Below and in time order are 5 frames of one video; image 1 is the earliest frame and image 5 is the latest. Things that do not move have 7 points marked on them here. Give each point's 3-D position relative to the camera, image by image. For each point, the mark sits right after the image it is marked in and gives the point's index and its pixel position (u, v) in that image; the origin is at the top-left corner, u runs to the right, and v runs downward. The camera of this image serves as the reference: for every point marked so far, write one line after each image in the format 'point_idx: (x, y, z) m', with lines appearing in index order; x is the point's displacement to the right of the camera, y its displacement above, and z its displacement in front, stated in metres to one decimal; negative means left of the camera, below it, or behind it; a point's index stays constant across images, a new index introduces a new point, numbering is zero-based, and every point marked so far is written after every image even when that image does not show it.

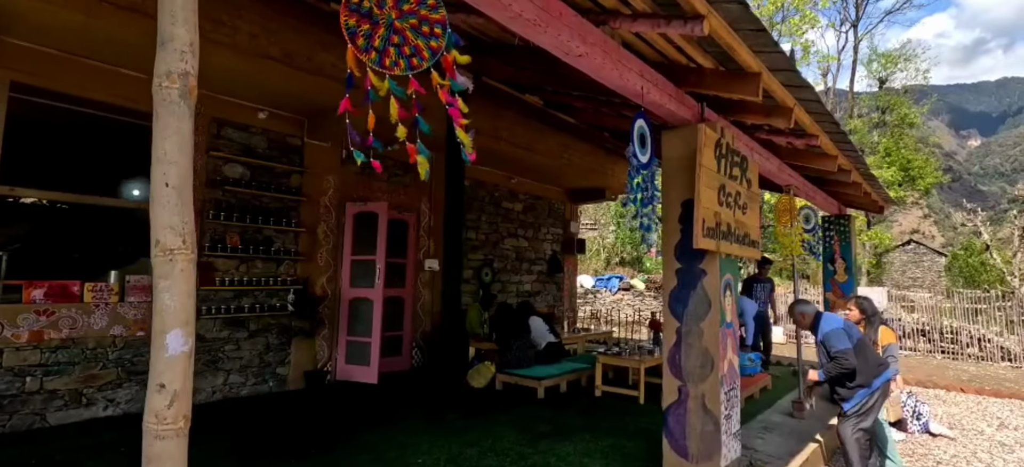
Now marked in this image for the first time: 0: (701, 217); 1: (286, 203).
0: (+1.0, +0.1, +2.9) m
1: (-2.4, +0.3, +5.6) m
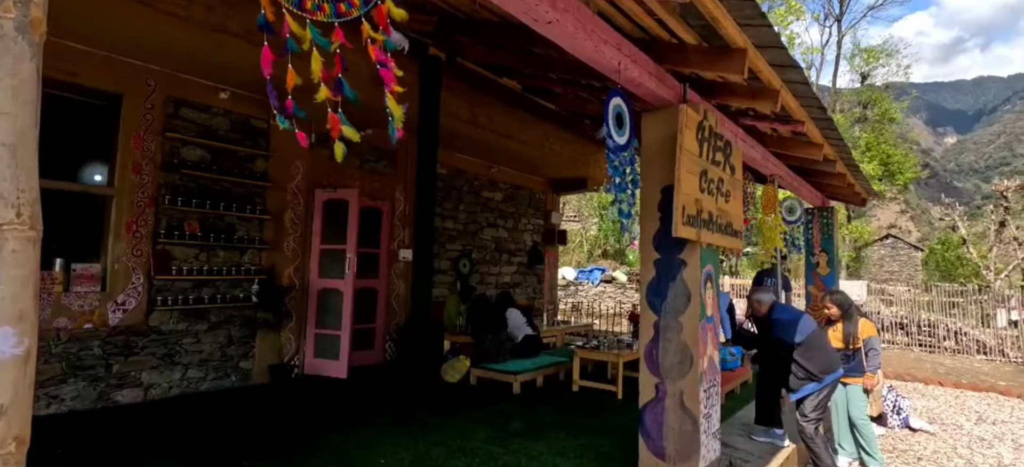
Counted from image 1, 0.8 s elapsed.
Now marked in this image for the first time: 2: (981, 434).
0: (+0.8, +0.1, +2.7) m
1: (-2.6, +0.5, +5.3) m
2: (+4.7, -2.0, +5.4) m
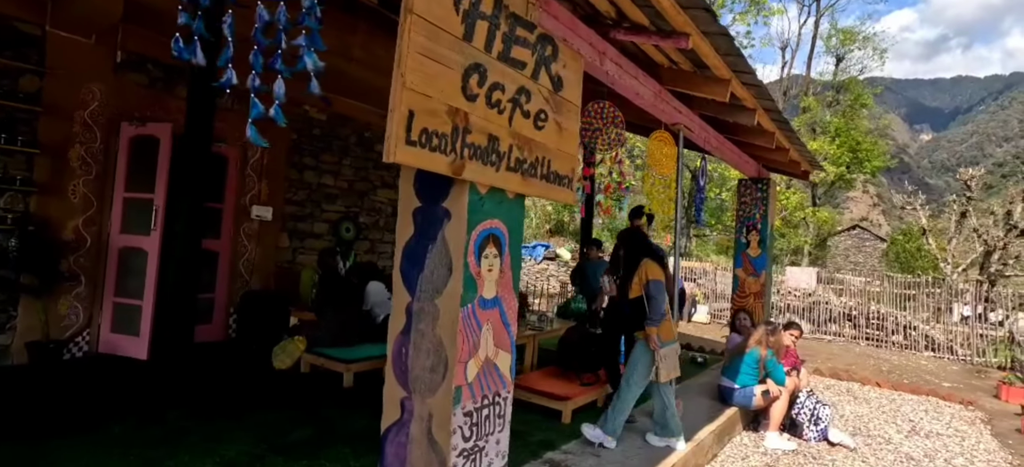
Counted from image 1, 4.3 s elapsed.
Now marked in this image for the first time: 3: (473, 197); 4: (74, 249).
0: (-0.3, +0.4, +1.6) m
1: (-3.8, +0.9, +4.1) m
2: (+3.4, -1.8, +4.5) m
3: (-0.1, +0.1, +1.9) m
4: (-3.6, -0.1, +4.4) m
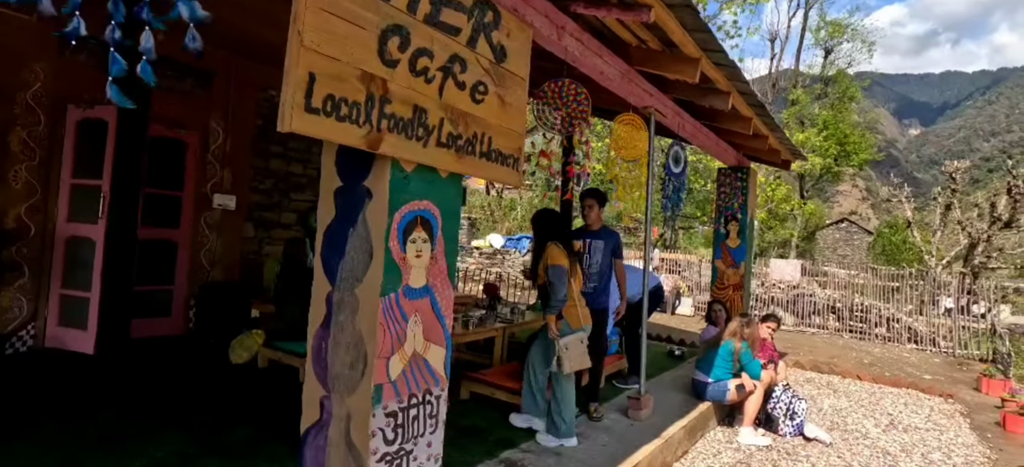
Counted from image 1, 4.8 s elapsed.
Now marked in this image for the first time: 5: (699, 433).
0: (-0.5, +0.4, +1.4) m
1: (-4.1, +1.0, +3.8) m
2: (+3.1, -1.7, +4.4) m
3: (-0.4, +0.2, +1.7) m
4: (-3.9, 0.0, +4.2) m
5: (+1.4, -1.5, +4.0) m
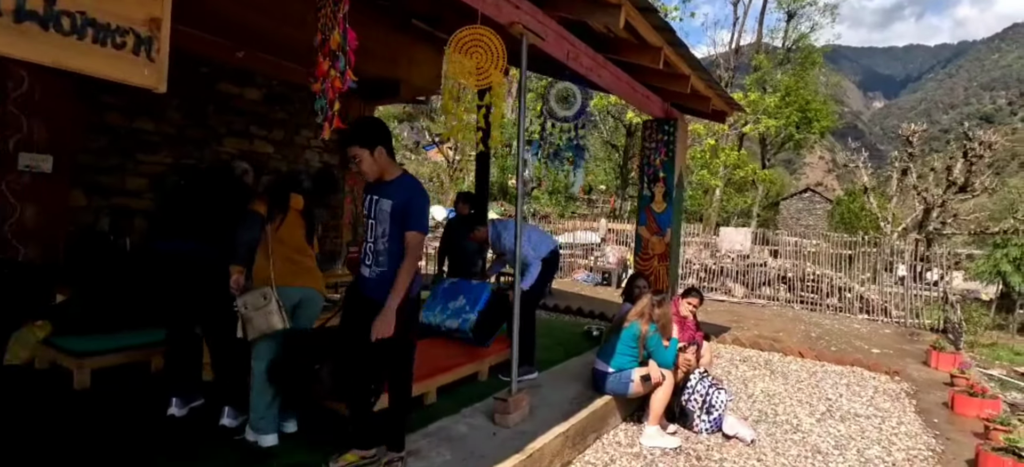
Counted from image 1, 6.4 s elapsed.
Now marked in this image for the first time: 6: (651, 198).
0: (-1.3, +0.5, +0.5) m
1: (-5.0, +1.2, +2.7) m
2: (+2.2, -1.4, +3.7) m
3: (-1.2, +0.3, +0.8) m
4: (-4.8, +0.2, +3.1) m
5: (+0.5, -1.3, +3.3) m
6: (+1.3, +0.3, +5.1) m
